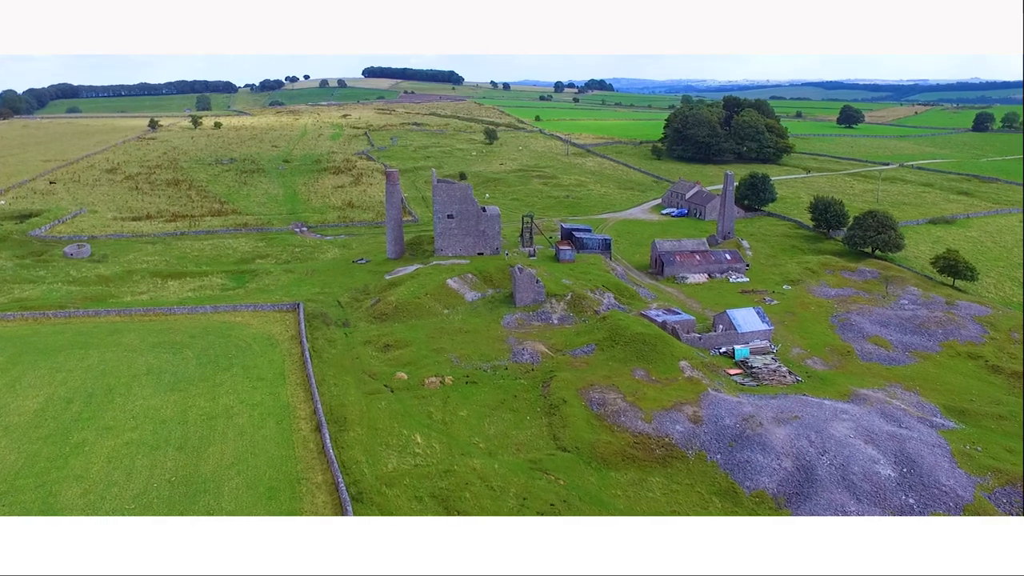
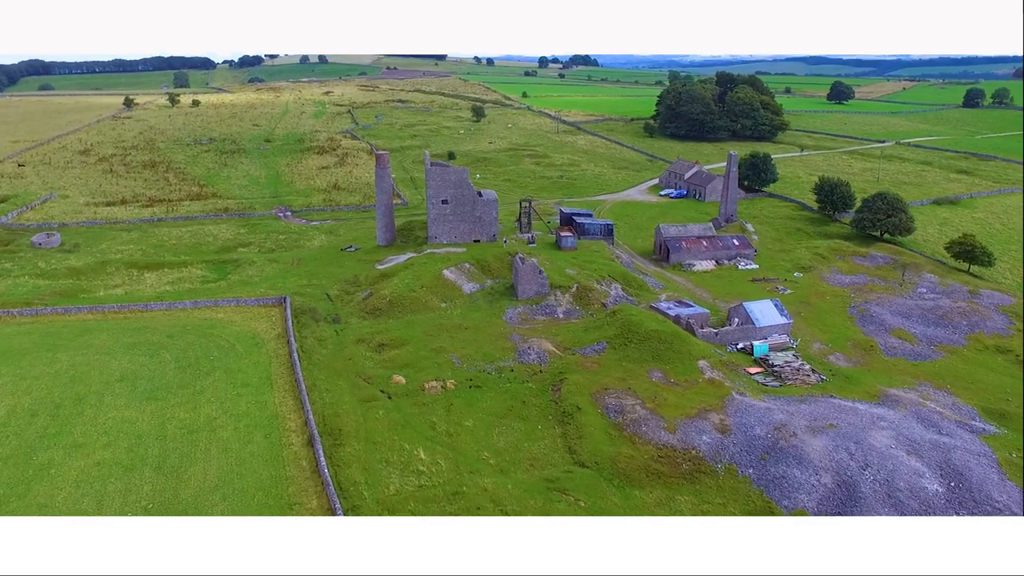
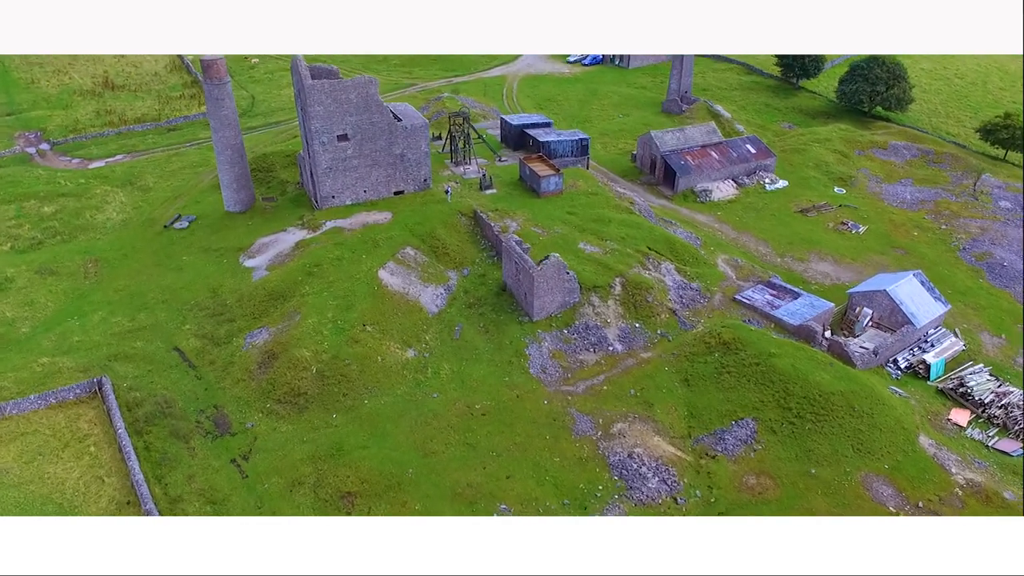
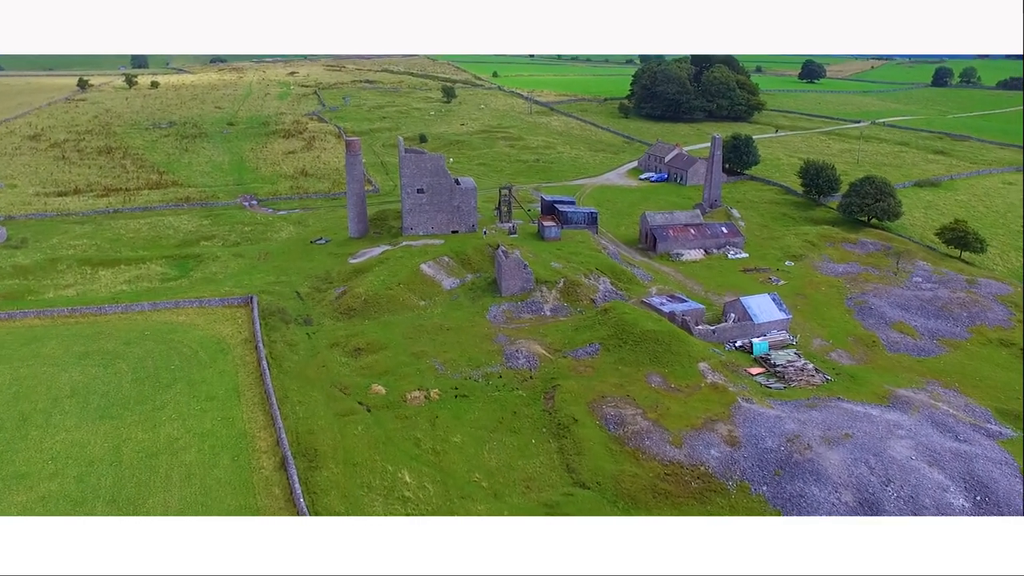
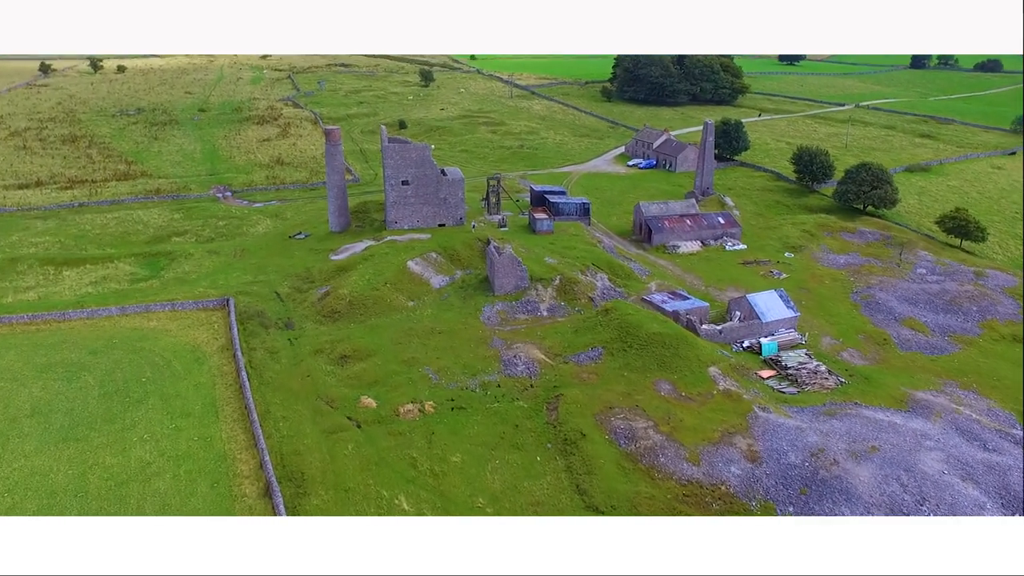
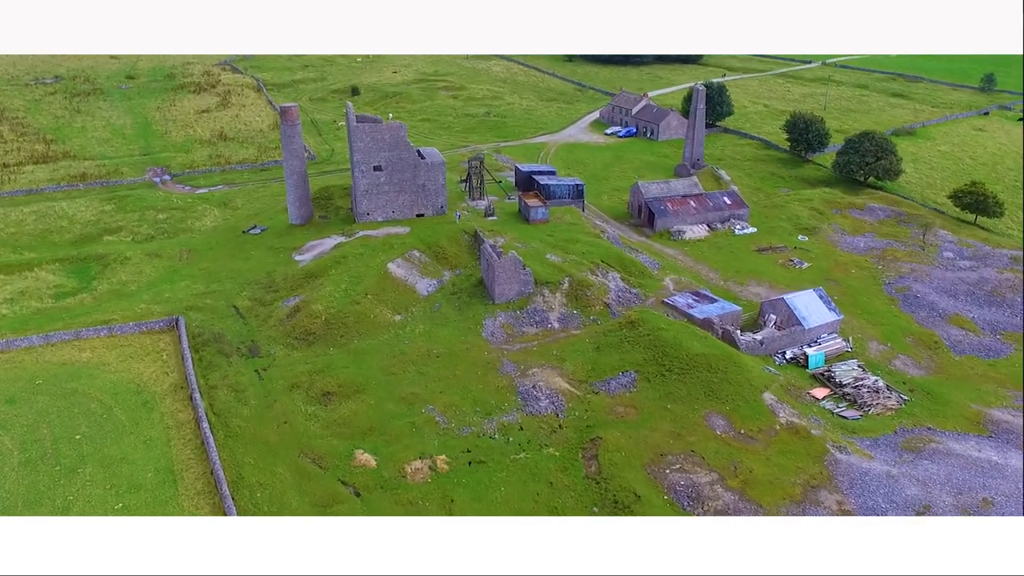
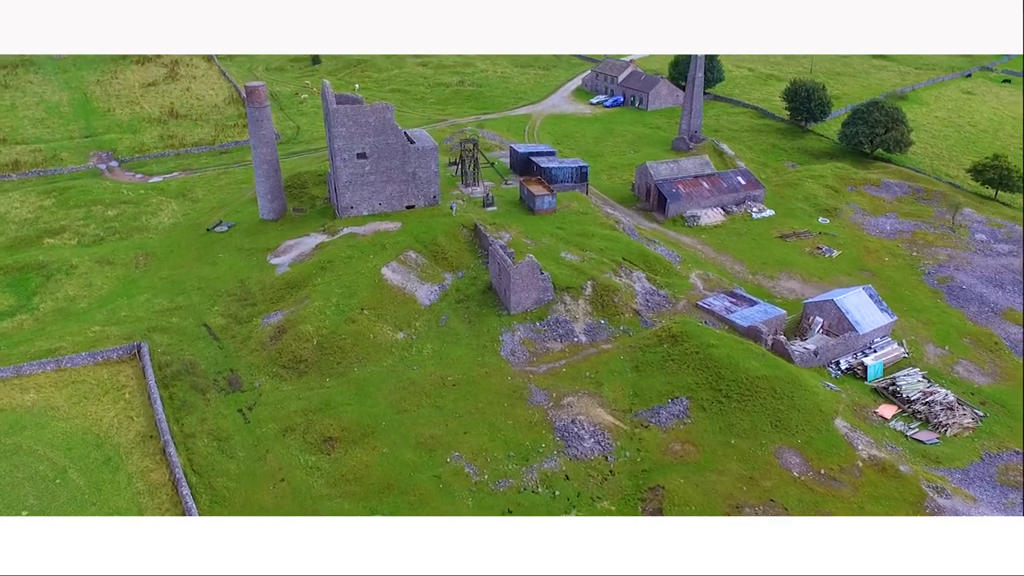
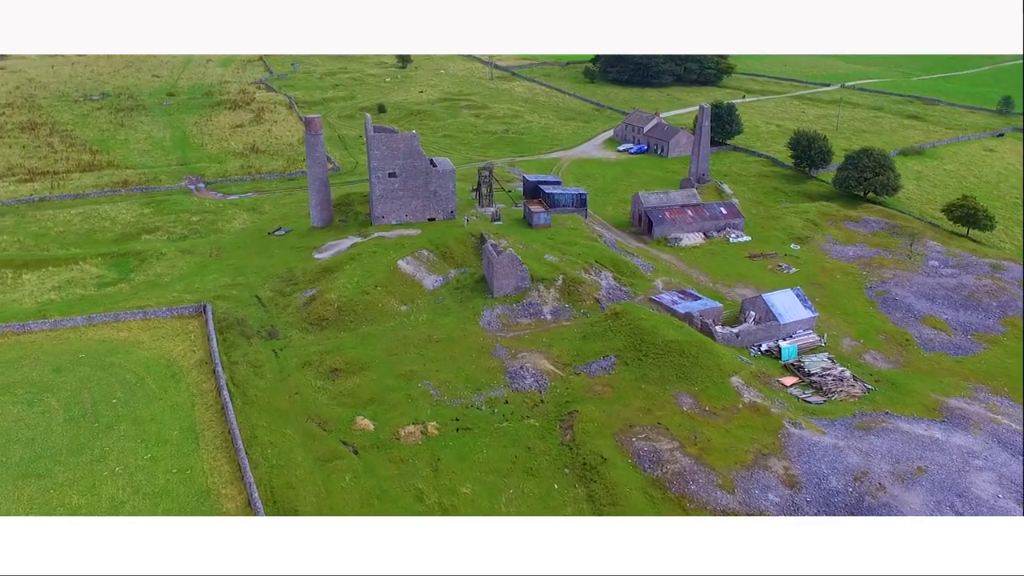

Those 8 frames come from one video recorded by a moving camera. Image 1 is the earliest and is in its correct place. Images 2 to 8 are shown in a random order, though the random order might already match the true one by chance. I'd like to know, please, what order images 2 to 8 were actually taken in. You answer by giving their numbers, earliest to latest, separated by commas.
2, 4, 5, 8, 6, 7, 3
